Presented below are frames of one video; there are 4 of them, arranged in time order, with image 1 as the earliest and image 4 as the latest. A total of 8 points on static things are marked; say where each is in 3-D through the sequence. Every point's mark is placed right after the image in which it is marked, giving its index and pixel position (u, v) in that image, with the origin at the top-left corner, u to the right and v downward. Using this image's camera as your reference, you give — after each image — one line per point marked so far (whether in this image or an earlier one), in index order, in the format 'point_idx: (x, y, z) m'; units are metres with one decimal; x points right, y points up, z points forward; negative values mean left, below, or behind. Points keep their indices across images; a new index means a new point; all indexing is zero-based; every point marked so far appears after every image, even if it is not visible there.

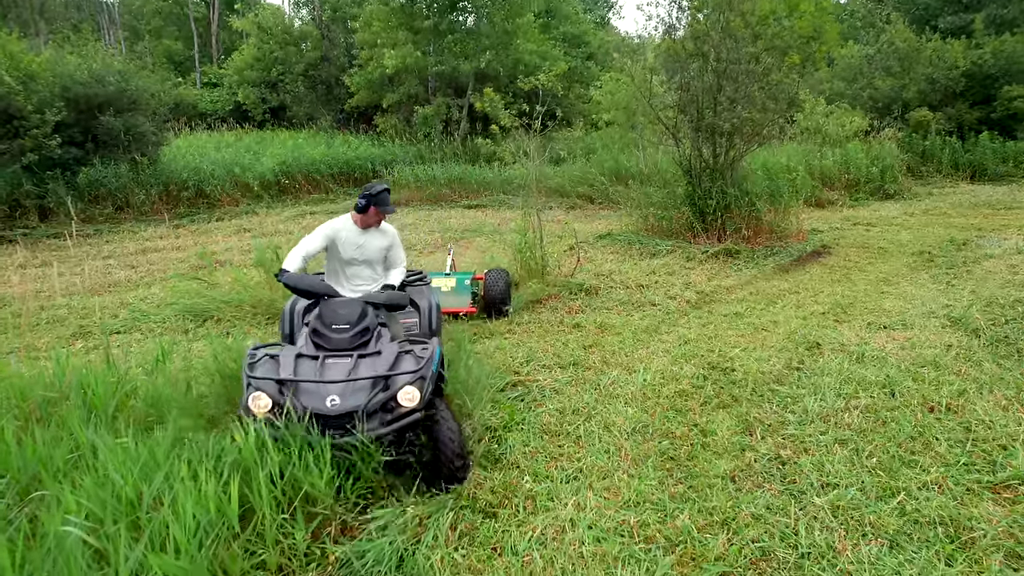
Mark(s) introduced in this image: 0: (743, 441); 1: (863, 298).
0: (+1.3, -0.8, +3.6) m
1: (+3.4, -0.1, +6.4) m
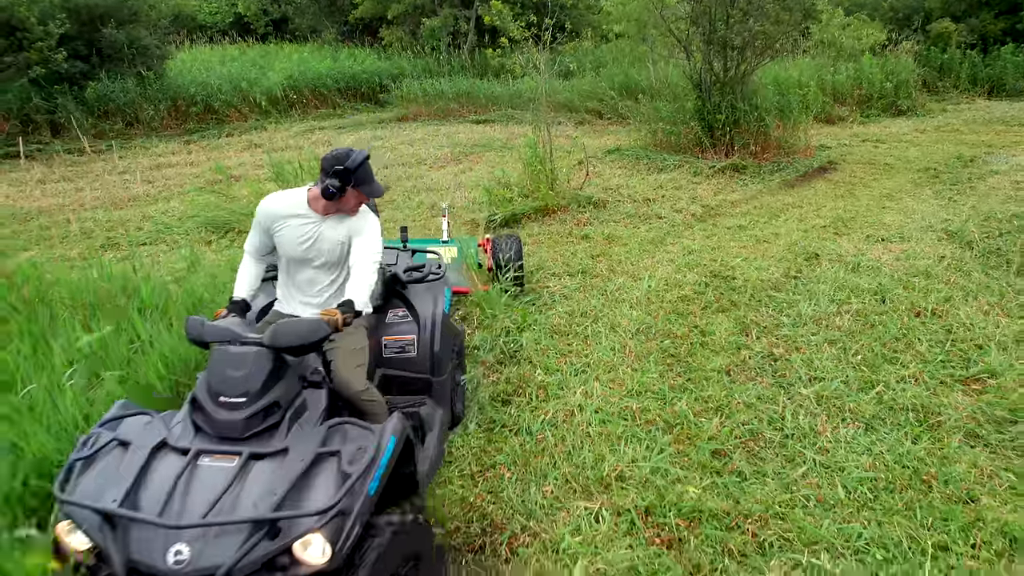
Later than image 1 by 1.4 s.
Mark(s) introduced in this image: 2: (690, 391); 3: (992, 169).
0: (+1.3, -0.3, +3.9) m
1: (+3.5, +0.7, +6.5) m
2: (+0.9, -0.5, +3.4) m
3: (+5.9, +1.5, +8.1) m
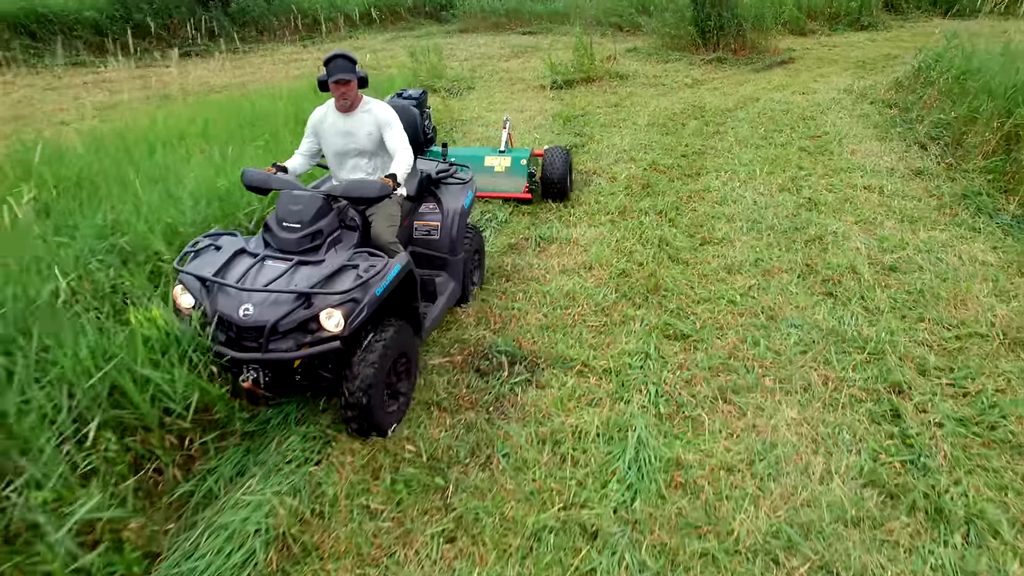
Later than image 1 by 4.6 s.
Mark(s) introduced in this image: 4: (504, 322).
0: (+2.1, +1.8, +7.4) m
1: (+4.3, +3.1, +9.9) m
2: (+1.7, +1.6, +6.9) m
3: (+6.8, +3.9, +11.4) m
4: (0.0, -0.2, +3.8) m
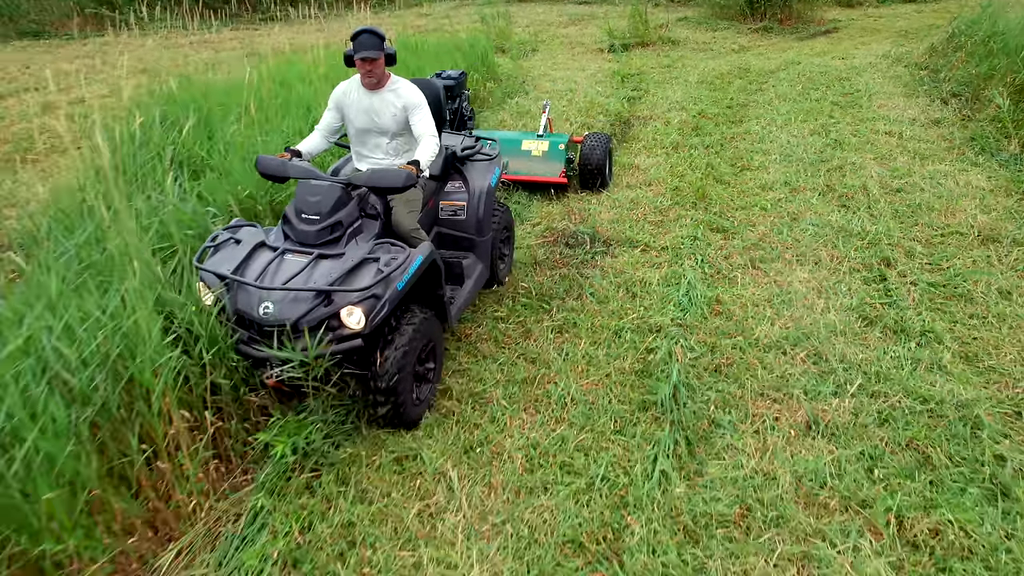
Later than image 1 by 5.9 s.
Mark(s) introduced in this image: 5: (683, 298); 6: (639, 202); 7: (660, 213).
0: (+3.0, +2.6, +8.3) m
1: (+5.3, +3.9, +10.6) m
2: (+2.5, +2.3, +7.9) m
3: (+7.9, +4.7, +12.0) m
4: (+0.5, +0.5, +4.9) m
5: (+1.0, -0.1, +3.8) m
6: (+1.0, +0.7, +5.1) m
7: (+1.1, +0.6, +4.9) m
